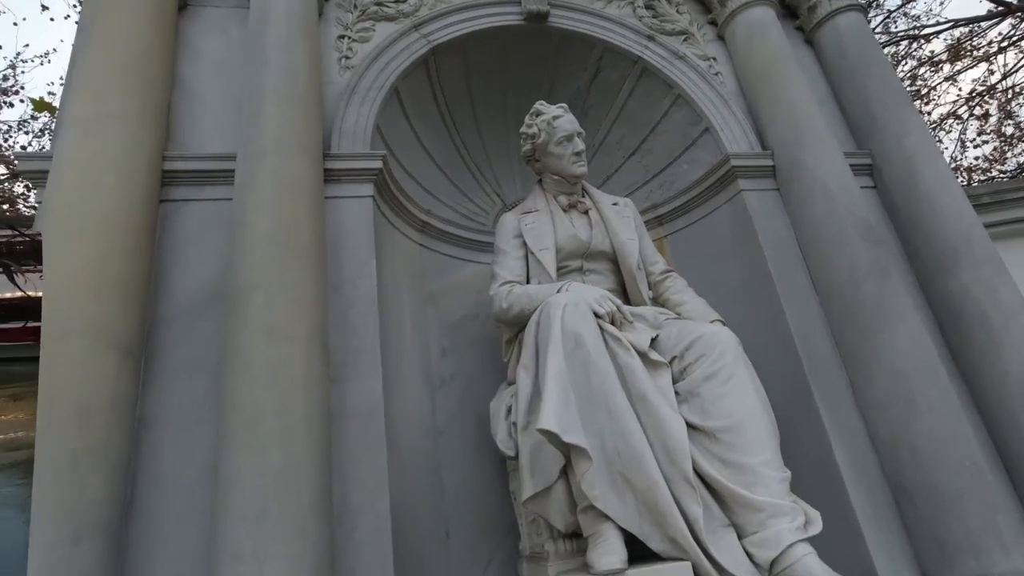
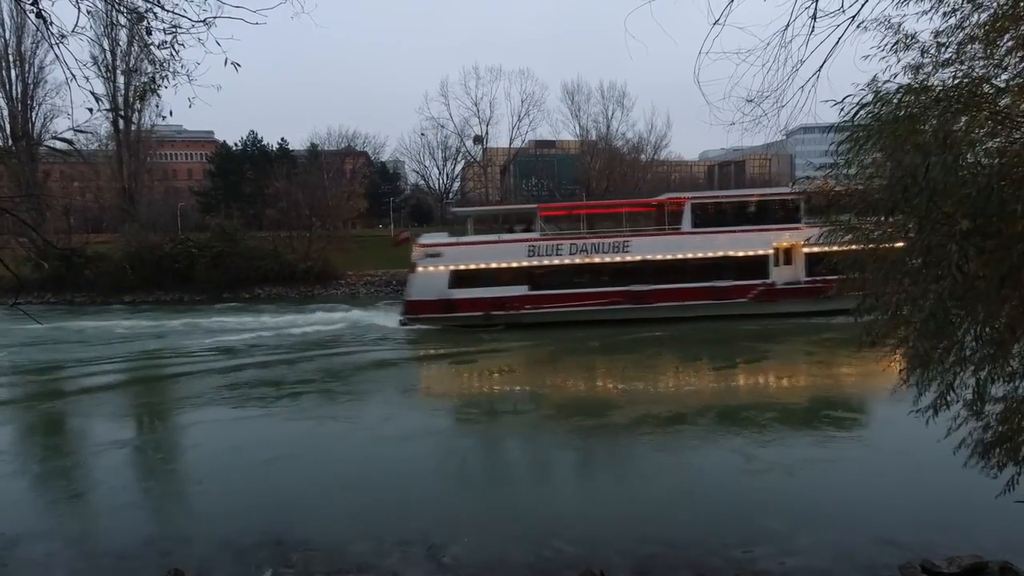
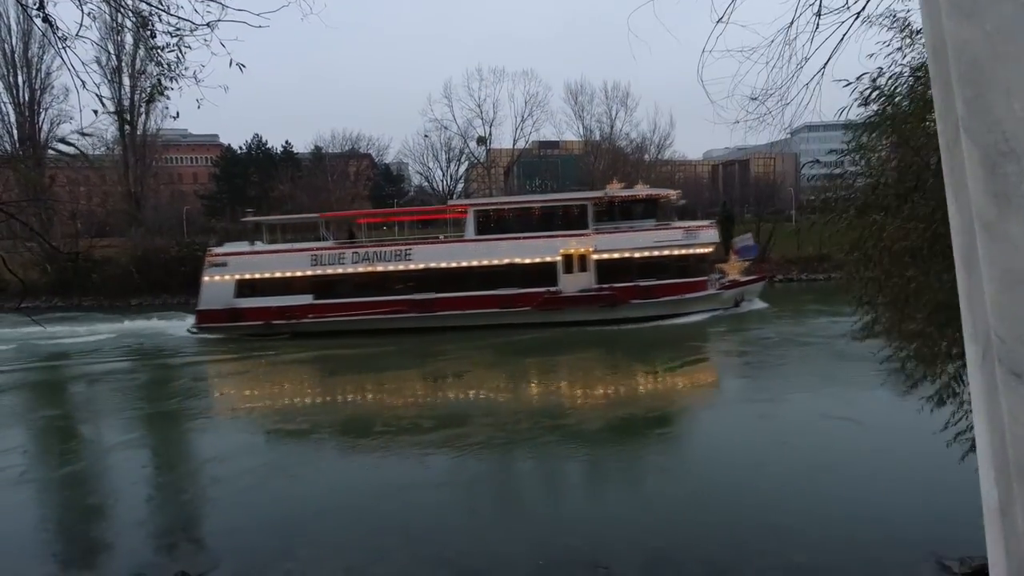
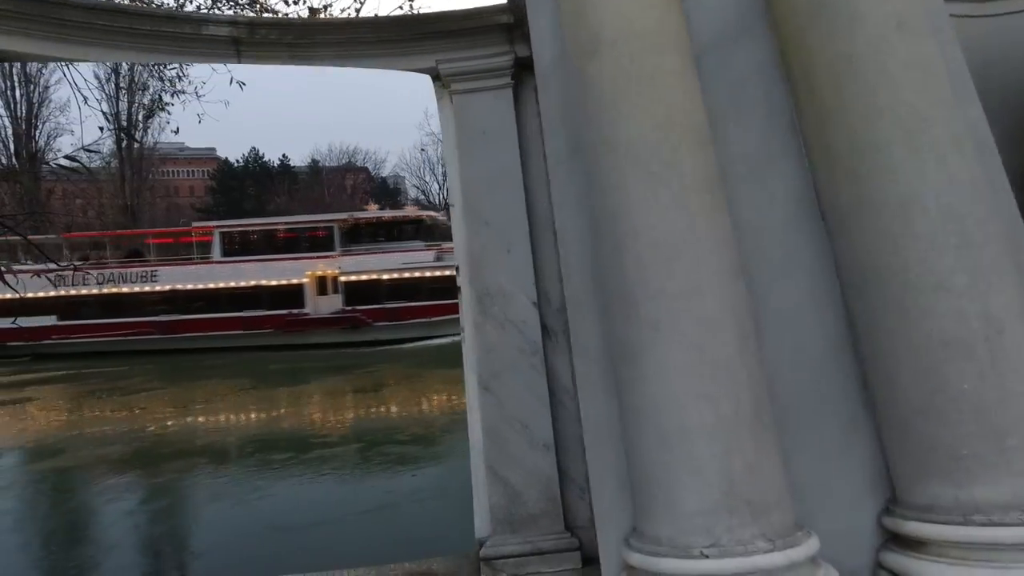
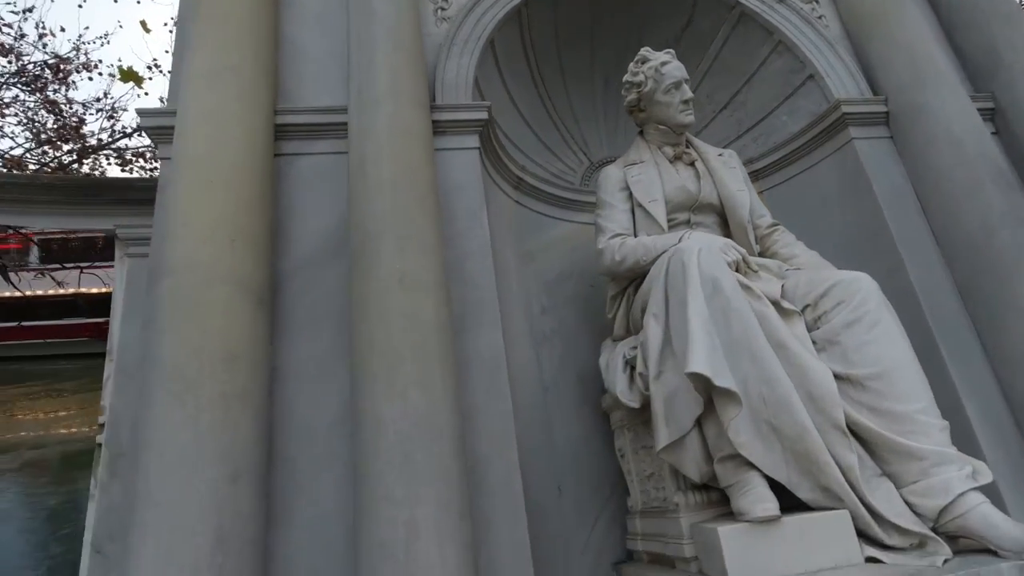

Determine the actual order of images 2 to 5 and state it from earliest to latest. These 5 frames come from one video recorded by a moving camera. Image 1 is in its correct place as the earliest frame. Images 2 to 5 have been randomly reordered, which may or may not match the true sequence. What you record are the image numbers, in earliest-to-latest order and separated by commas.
5, 4, 3, 2
